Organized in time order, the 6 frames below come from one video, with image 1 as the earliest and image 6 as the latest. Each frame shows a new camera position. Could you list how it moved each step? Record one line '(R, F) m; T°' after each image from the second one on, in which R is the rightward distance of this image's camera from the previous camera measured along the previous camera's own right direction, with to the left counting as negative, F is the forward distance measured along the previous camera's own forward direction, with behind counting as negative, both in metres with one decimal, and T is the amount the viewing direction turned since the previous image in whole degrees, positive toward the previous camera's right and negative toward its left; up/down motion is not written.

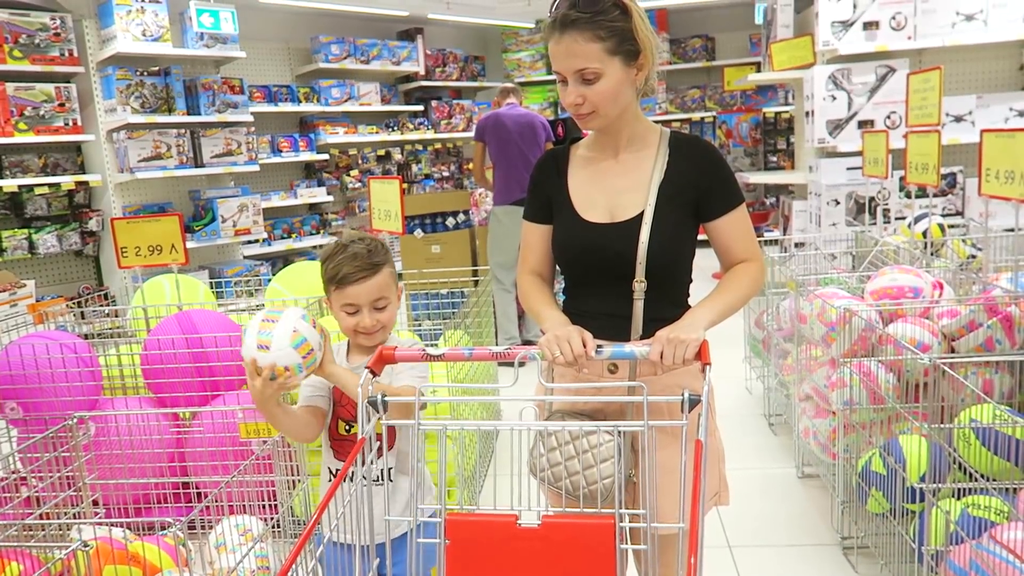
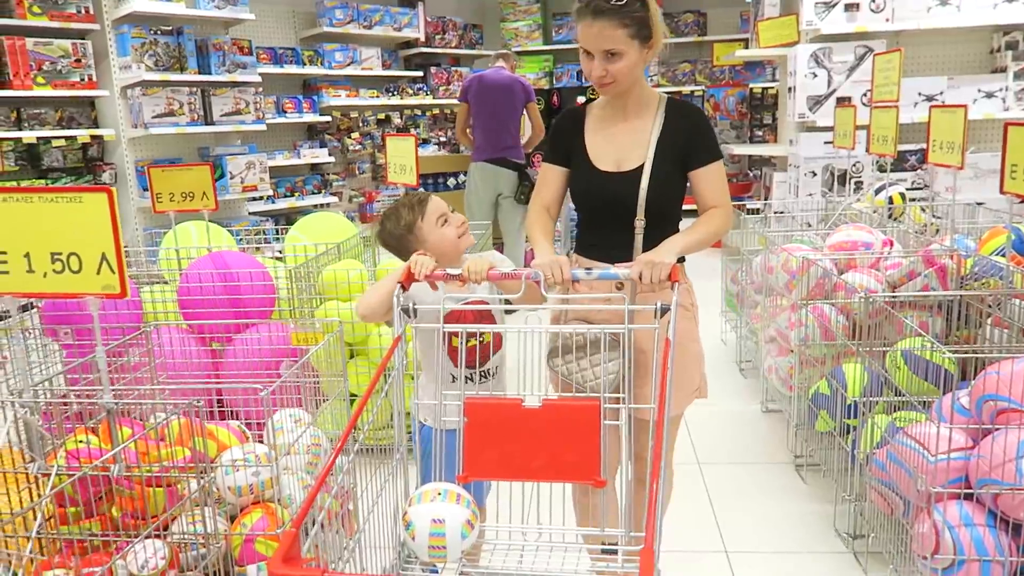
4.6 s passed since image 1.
(-0.1, -0.3) m; +1°
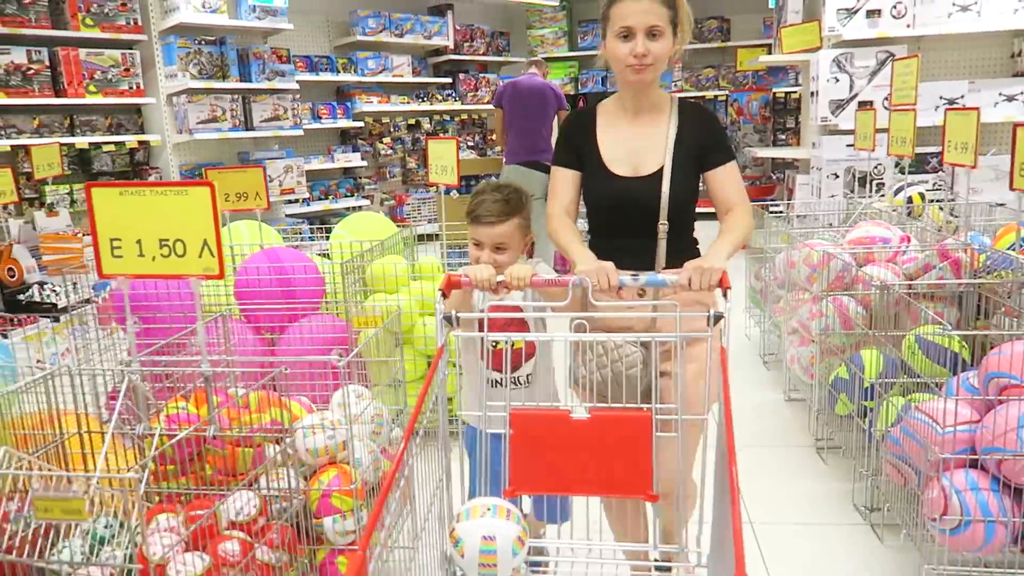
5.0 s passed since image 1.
(-0.1, -0.2) m; -2°
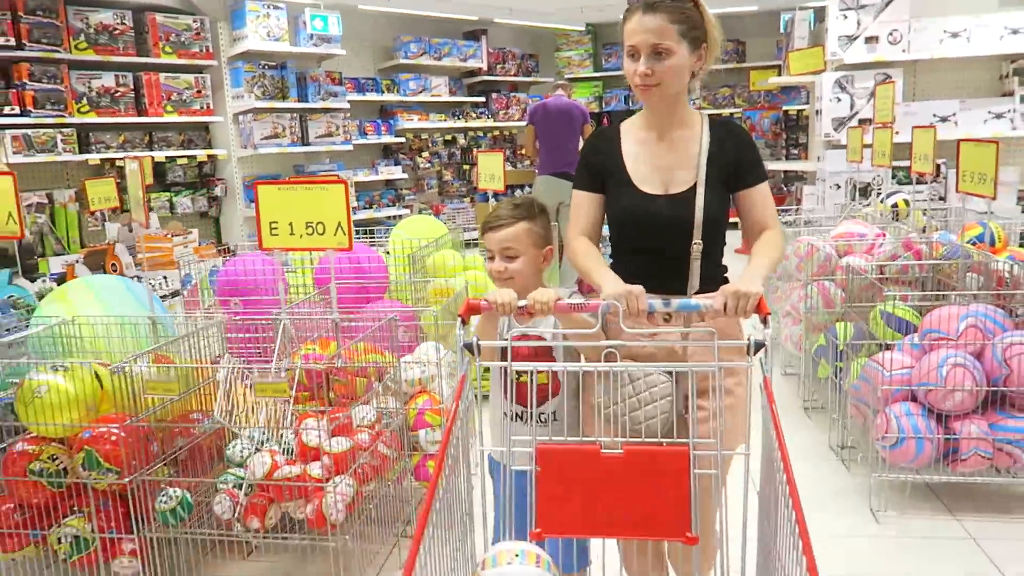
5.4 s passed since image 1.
(-0.1, -0.6) m; -2°
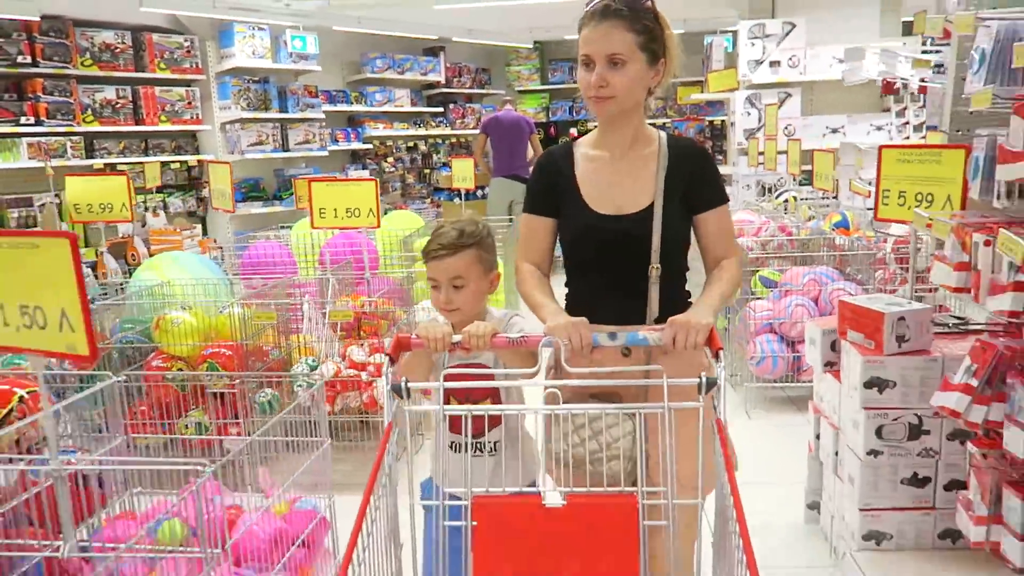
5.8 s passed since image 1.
(-0.1, -1.0) m; +4°
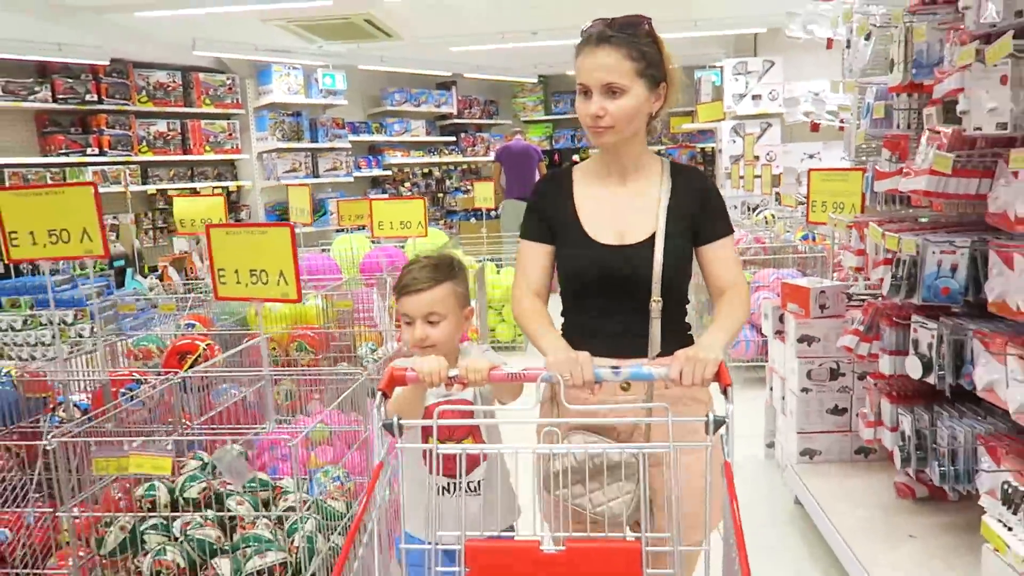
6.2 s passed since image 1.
(-0.1, -0.8) m; 0°
